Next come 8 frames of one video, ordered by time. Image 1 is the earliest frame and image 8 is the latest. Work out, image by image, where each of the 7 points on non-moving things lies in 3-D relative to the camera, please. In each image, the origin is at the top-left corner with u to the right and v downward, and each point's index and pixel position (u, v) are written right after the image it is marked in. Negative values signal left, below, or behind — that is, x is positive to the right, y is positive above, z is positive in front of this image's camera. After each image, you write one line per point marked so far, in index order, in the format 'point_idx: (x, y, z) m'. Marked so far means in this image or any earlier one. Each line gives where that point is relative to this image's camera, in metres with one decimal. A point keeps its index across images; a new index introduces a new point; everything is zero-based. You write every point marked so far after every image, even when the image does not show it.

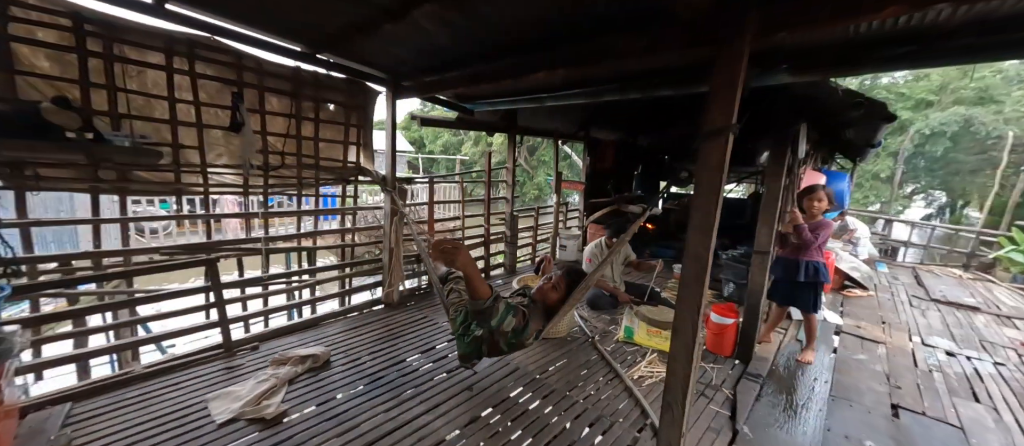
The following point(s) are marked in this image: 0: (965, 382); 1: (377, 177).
0: (+3.7, -1.3, +3.0) m
1: (-1.3, +0.4, +3.5) m
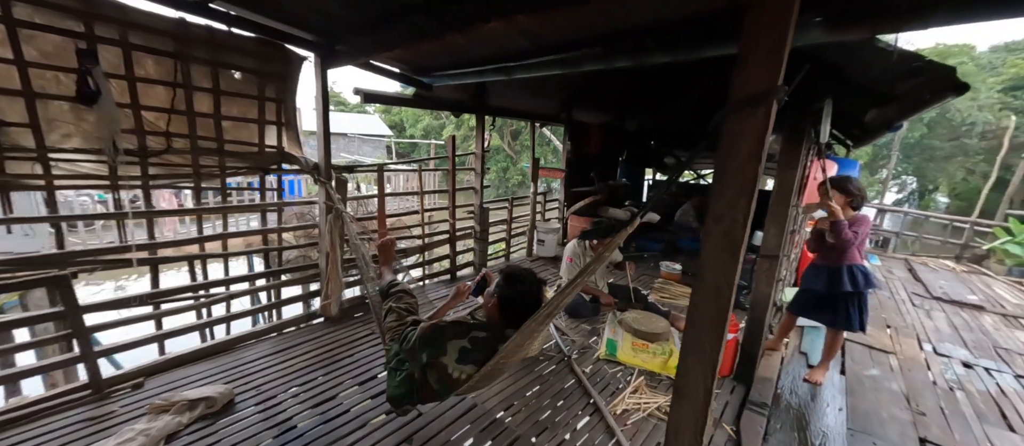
0: (+3.4, -1.3, +2.6) m
1: (-1.6, +0.4, +2.8) m
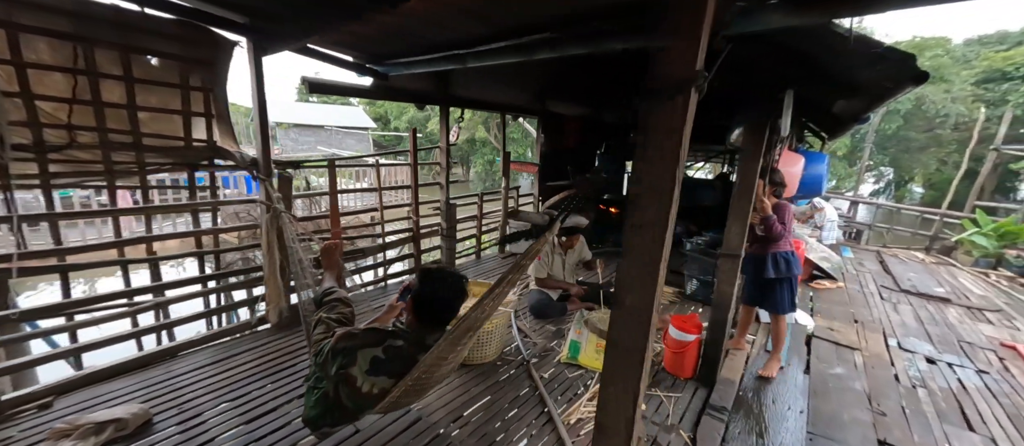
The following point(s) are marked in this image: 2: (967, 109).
0: (+3.1, -1.3, +2.6) m
1: (-1.9, +0.4, +2.6) m
2: (+12.9, +3.2, +10.3) m
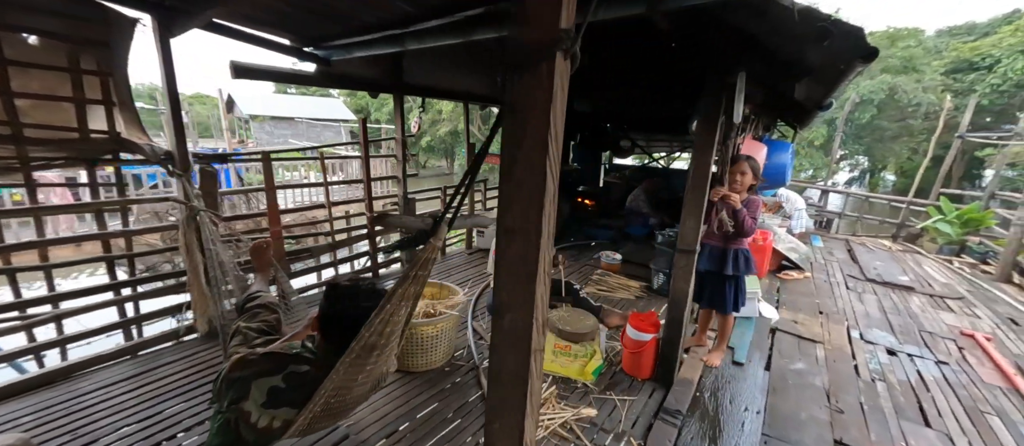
0: (+2.8, -1.2, +2.5) m
1: (-2.3, +0.4, +2.3) m
2: (+12.2, +3.6, +10.4) m
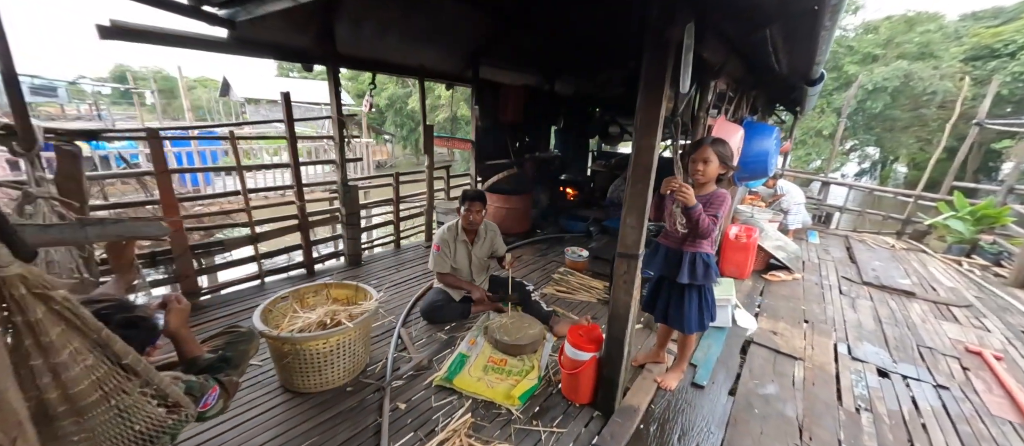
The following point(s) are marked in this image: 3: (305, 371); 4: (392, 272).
0: (+2.2, -1.2, +2.1) m
1: (-2.8, +0.5, +1.9) m
2: (+11.8, +3.7, +9.7) m
3: (-1.2, -0.8, +2.1) m
4: (-1.2, -0.5, +3.7) m
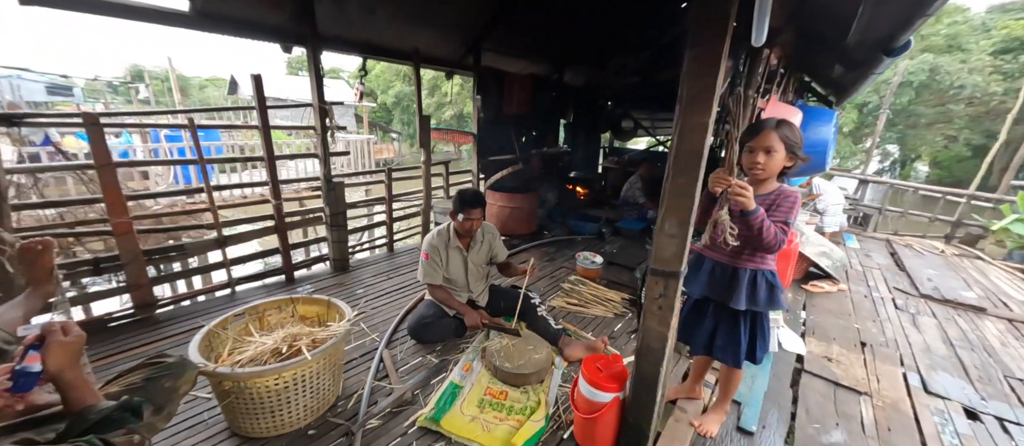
0: (+2.2, -1.2, +1.6) m
1: (-2.8, +0.5, +1.5) m
2: (+12.0, +3.7, +9.0) m
3: (-1.2, -0.9, +1.6) m
4: (-1.2, -0.5, +3.3) m
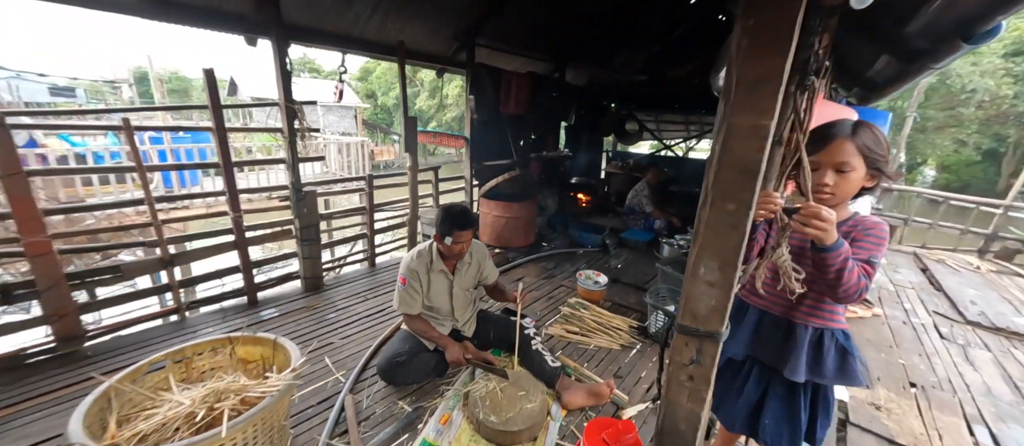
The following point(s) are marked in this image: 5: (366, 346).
0: (+2.2, -1.3, +1.2) m
1: (-2.9, +0.4, +1.2) m
2: (+12.0, +3.4, +8.6) m
3: (-1.2, -1.0, +1.3) m
4: (-1.2, -0.6, +2.9) m
5: (-1.0, -0.8, +2.4) m
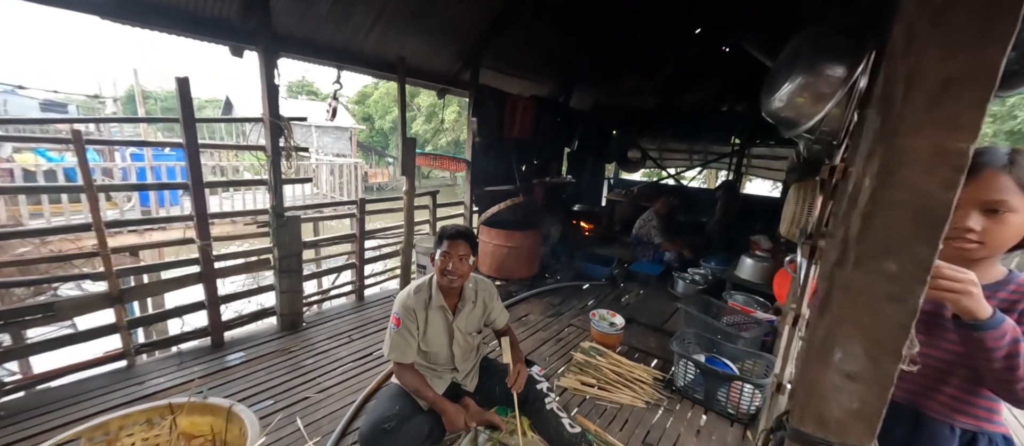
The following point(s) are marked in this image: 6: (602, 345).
0: (+2.2, -1.5, +0.9) m
1: (-2.8, +0.3, +0.9) m
2: (+12.0, +2.6, +8.8) m
3: (-1.2, -1.1, +0.9) m
4: (-1.2, -0.9, +2.6) m
5: (-0.9, -1.0, +2.0) m
6: (+0.7, -0.9, +2.7) m
